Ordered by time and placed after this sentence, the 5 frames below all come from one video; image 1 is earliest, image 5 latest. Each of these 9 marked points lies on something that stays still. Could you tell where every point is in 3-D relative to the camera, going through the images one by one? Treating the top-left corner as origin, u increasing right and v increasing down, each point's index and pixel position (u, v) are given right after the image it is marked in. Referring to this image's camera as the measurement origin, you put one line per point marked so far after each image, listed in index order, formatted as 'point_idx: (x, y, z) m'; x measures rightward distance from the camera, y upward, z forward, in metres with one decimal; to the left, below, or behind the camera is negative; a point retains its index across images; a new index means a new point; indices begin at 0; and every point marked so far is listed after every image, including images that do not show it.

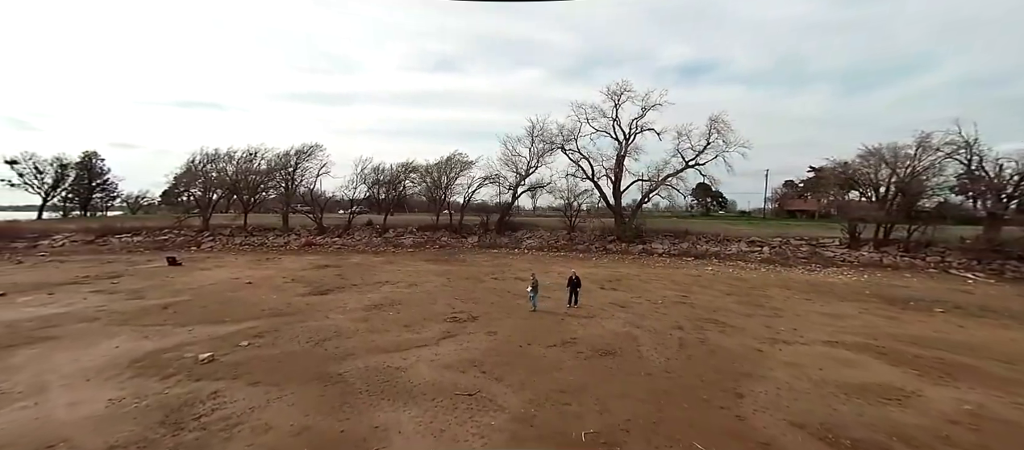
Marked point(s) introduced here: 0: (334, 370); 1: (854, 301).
0: (-3.7, -3.0, +8.9) m
1: (+11.7, -2.6, +14.8) m
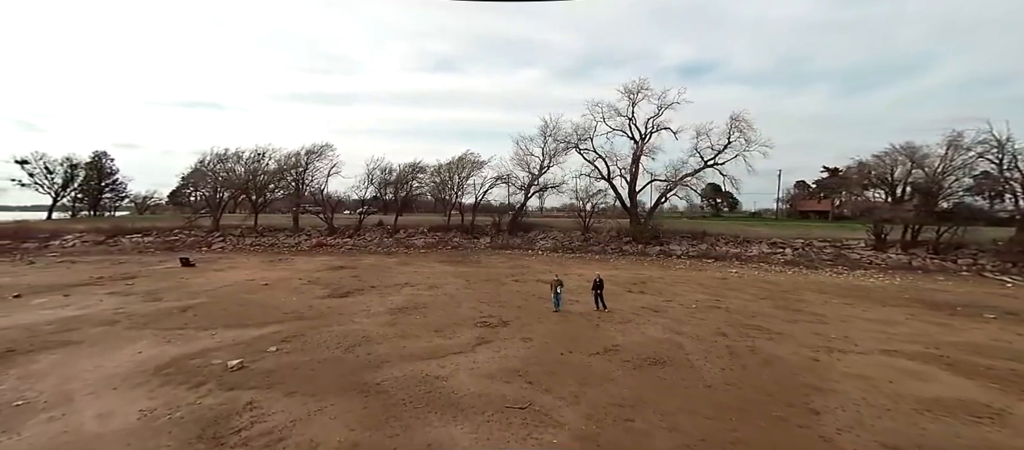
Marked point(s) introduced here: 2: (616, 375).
0: (-2.8, -3.0, +8.4) m
1: (+12.7, -2.7, +14.2) m
2: (+2.0, -2.9, +8.2) m
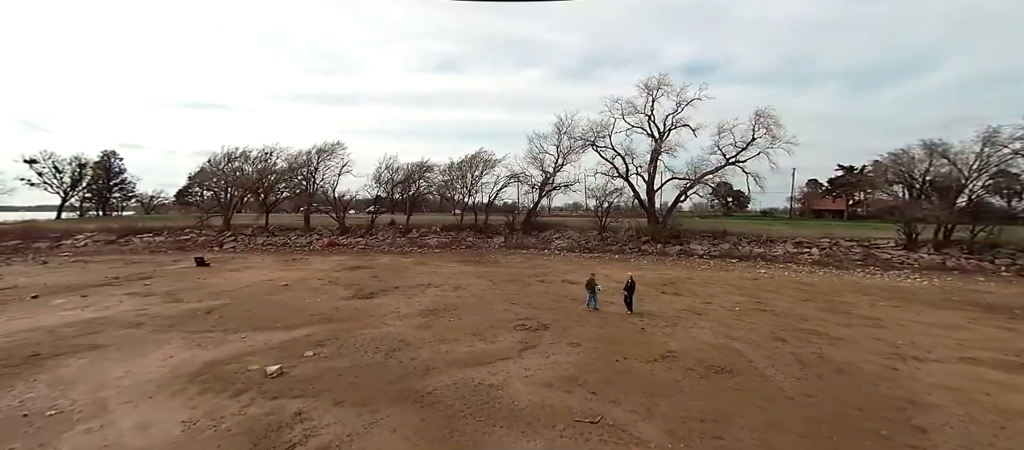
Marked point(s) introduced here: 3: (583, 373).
0: (-1.7, -3.0, +7.9) m
1: (+13.8, -2.7, +13.6) m
2: (+3.1, -2.8, +7.7) m
3: (+1.4, -2.9, +8.4) m
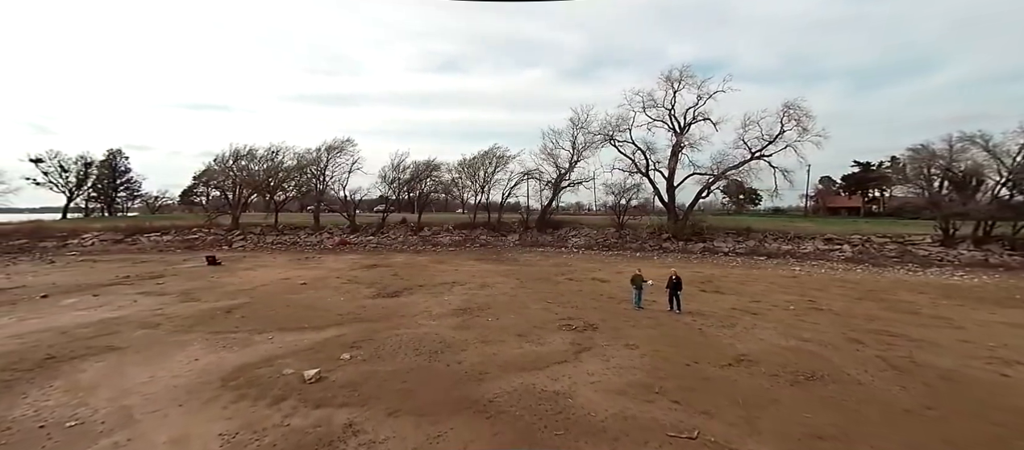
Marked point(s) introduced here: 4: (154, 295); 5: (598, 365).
0: (-0.5, -2.8, +7.1) m
1: (+15.0, -2.4, +12.7) m
2: (+4.2, -2.6, +6.8) m
3: (+2.5, -2.7, +7.5) m
4: (-13.2, -2.6, +15.9) m
5: (+1.7, -2.7, +8.4) m
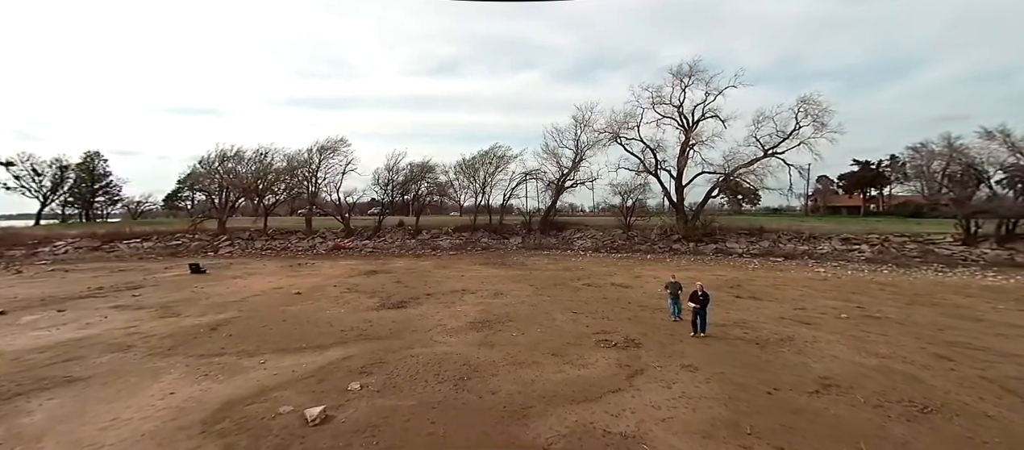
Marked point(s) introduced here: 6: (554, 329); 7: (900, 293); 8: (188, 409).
0: (+0.2, -2.8, +5.7) m
1: (+15.6, -2.4, +11.6) m
2: (+5.0, -2.6, +5.5) m
3: (+3.3, -2.7, +6.2) m
4: (-12.6, -2.8, +14.2) m
5: (+2.4, -2.7, +7.0) m
6: (+1.0, -2.6, +11.0) m
7: (+13.3, -2.3, +14.9) m
8: (-5.1, -2.9, +6.7) m
